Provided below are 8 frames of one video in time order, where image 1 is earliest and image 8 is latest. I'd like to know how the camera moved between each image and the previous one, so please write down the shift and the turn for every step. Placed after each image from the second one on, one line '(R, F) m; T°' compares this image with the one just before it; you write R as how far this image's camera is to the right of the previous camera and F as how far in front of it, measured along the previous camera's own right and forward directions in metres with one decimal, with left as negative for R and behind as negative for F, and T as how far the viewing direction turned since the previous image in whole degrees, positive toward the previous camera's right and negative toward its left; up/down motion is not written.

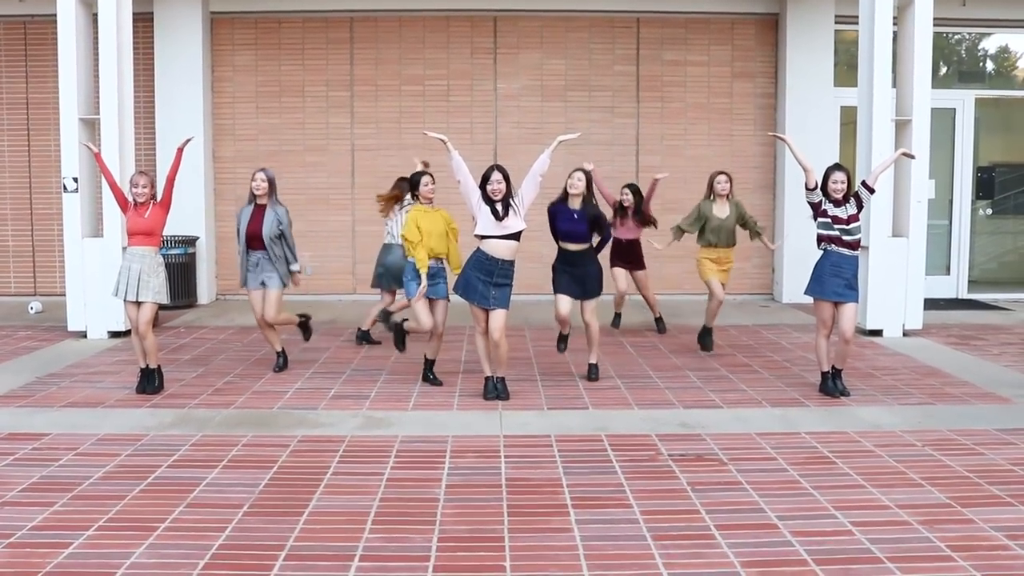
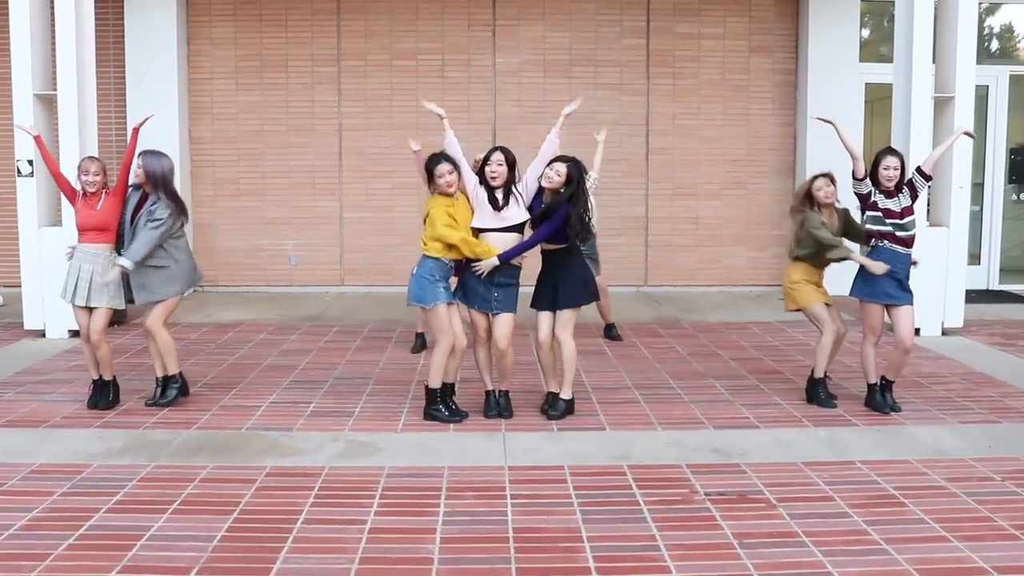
(0.0, +0.9) m; 0°
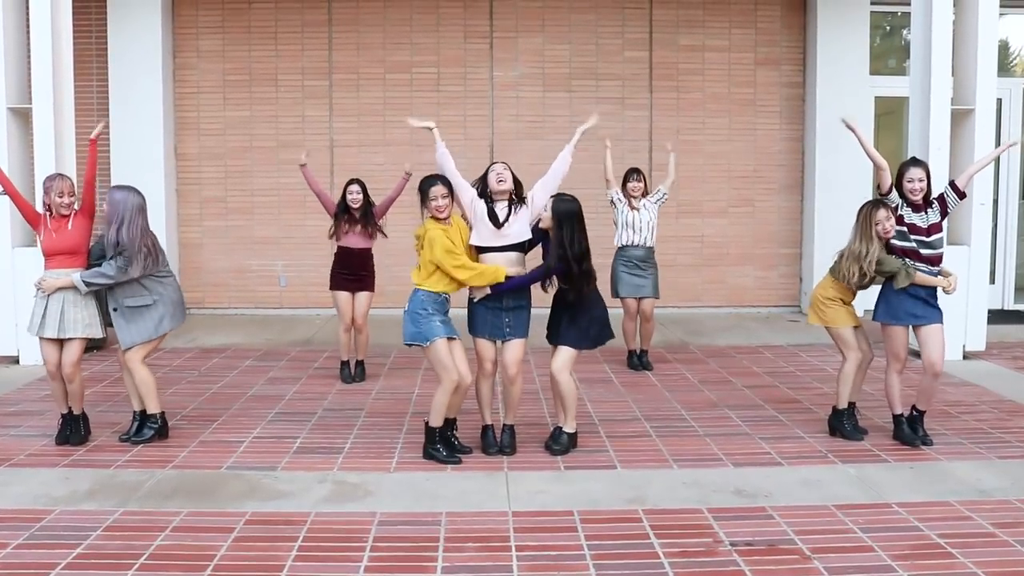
(0.0, +0.4) m; 0°
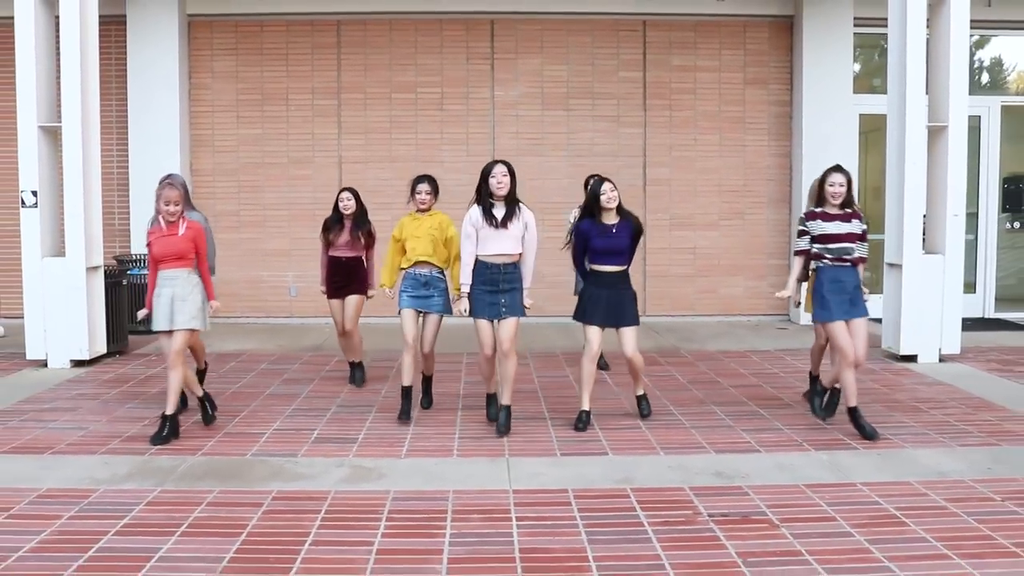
(0.0, -0.5) m; 0°
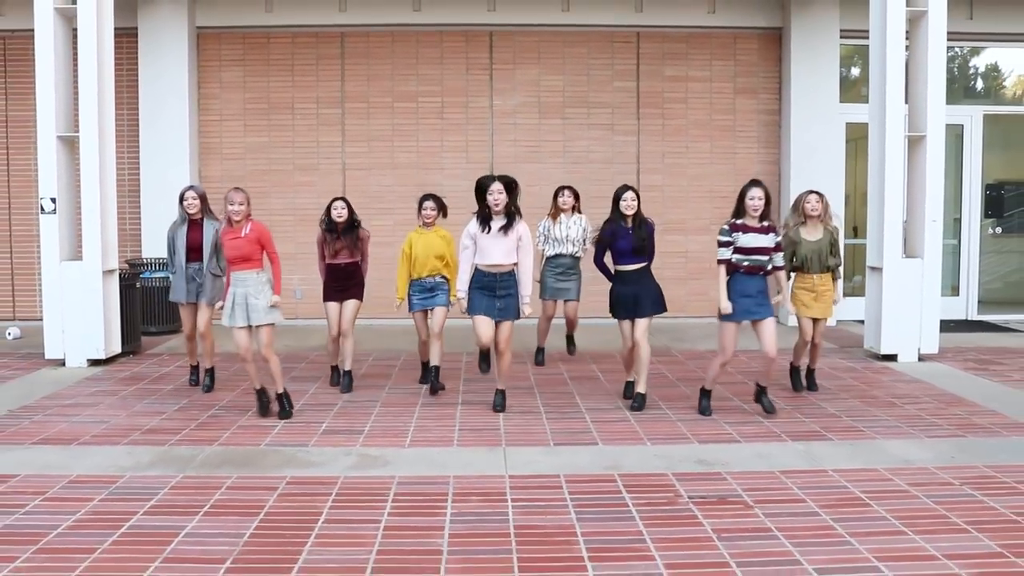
(0.0, -0.4) m; 0°
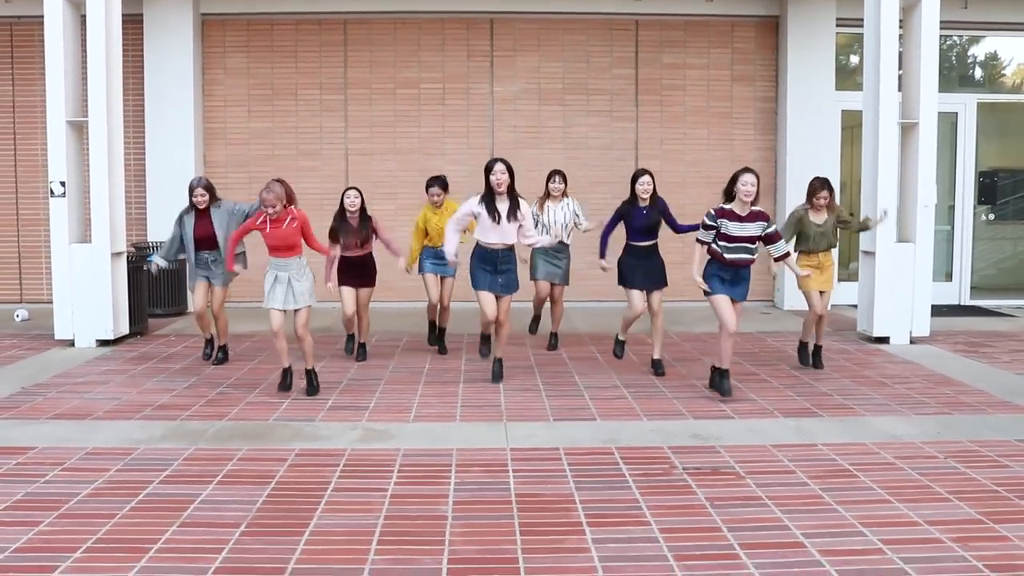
(0.0, -0.2) m; 0°
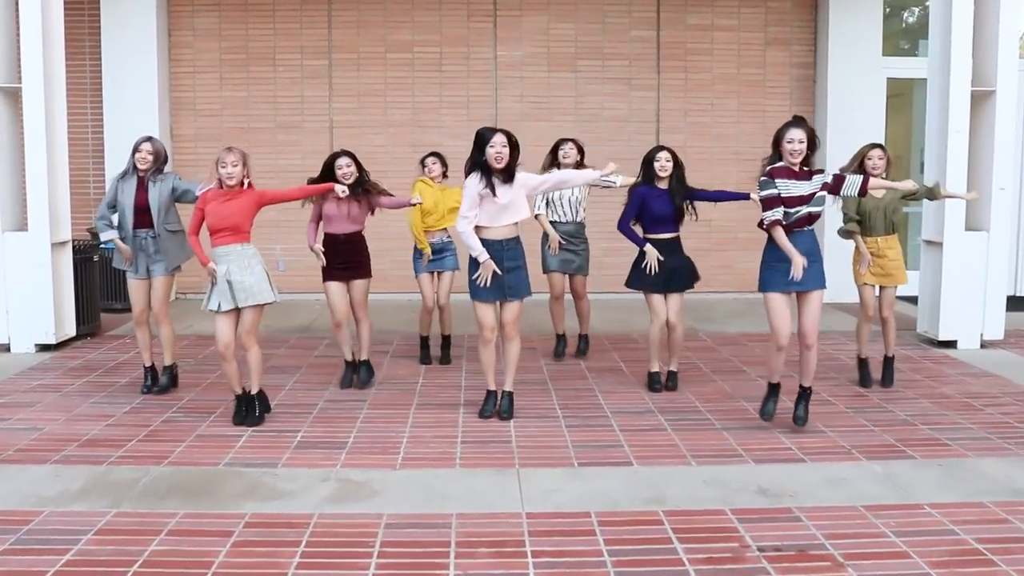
(-0.1, +1.3) m; 0°
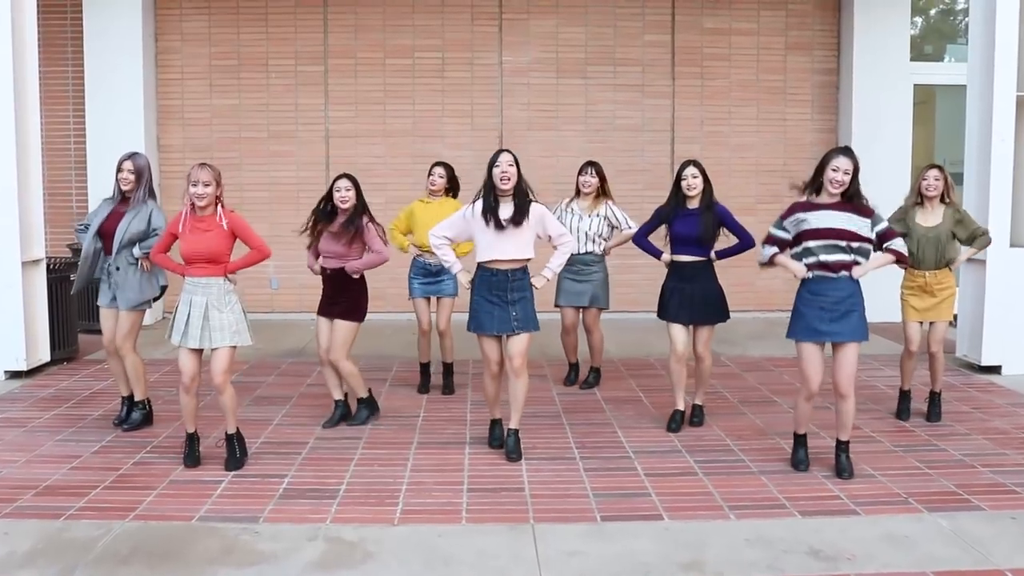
(0.0, +0.6) m; 0°
